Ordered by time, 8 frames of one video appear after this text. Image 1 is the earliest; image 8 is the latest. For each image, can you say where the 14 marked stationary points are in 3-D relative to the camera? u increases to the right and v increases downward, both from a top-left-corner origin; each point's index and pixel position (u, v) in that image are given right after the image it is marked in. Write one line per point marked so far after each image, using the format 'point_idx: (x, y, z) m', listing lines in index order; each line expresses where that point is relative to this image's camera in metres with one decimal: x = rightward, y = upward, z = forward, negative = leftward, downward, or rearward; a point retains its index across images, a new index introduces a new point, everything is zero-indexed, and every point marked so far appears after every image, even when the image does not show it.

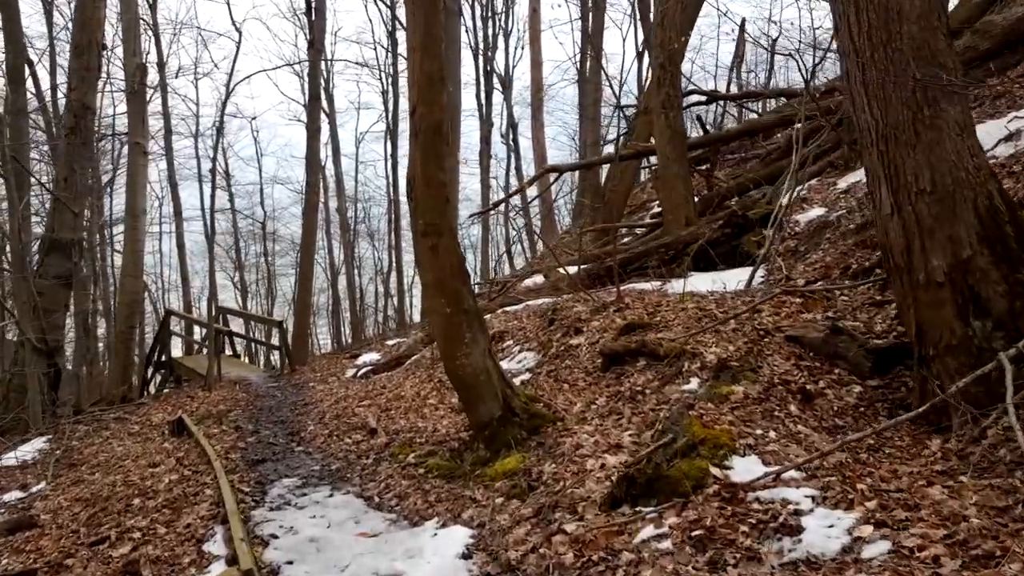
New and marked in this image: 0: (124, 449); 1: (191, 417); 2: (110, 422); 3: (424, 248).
0: (-3.7, -1.6, +8.0) m
1: (-3.5, -1.4, +9.2) m
2: (-4.9, -1.6, +10.2) m
3: (-0.5, +0.2, +4.9) m
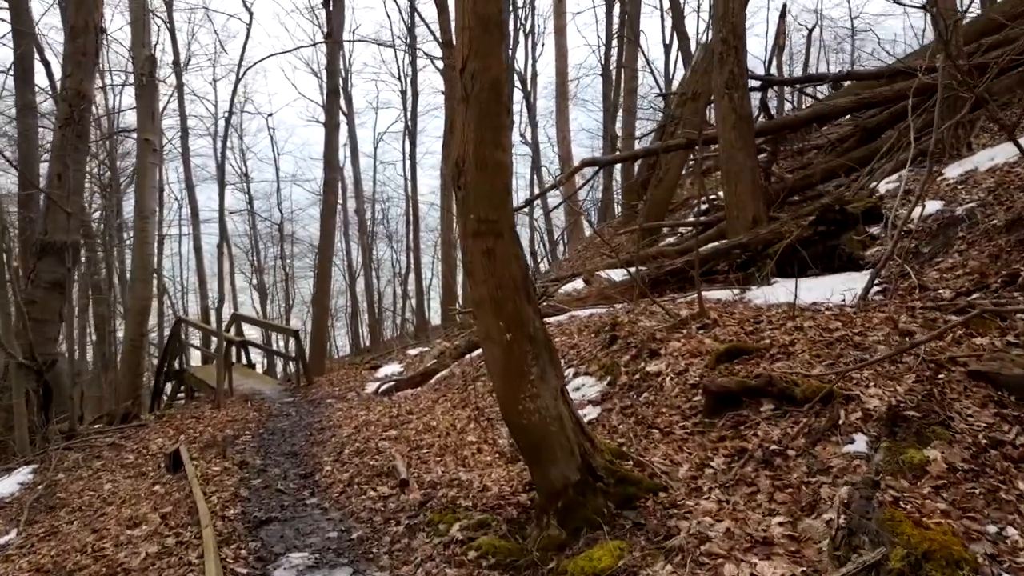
0: (-3.3, -1.7, +6.9) m
1: (-3.1, -1.5, +8.0) m
2: (-4.5, -1.7, +9.1) m
3: (-0.1, +0.2, +3.7) m
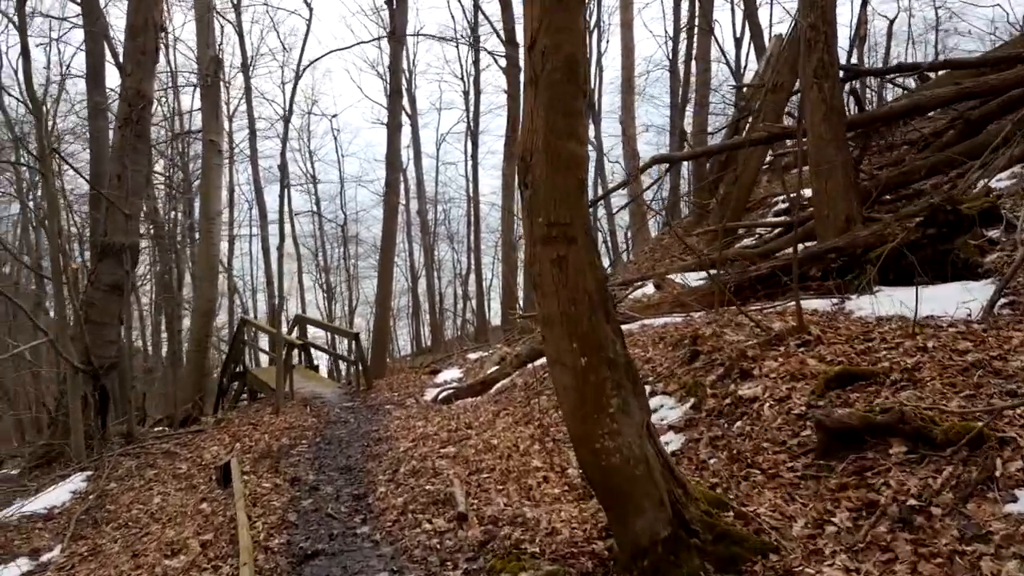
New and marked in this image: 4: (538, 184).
0: (-2.8, -1.7, +6.6) m
1: (-2.5, -1.6, +7.7) m
2: (-3.8, -1.7, +8.8) m
3: (+0.1, +0.1, +3.2) m
4: (+0.1, +0.4, +3.2) m
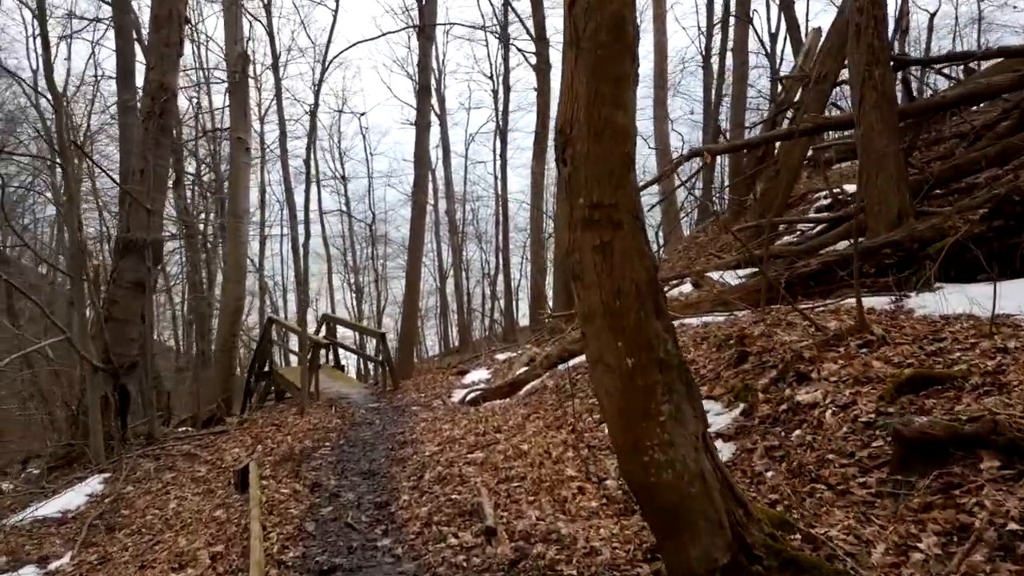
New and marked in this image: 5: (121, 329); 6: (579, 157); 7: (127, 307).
0: (-2.6, -1.7, +6.3) m
1: (-2.2, -1.5, +7.4) m
2: (-3.4, -1.7, +8.6) m
3: (+0.3, +0.1, +2.8) m
4: (+0.2, +0.4, +2.8) m
5: (-4.5, -0.5, +9.4) m
6: (+0.2, +0.5, +2.8) m
7: (-4.4, -0.2, +9.5) m
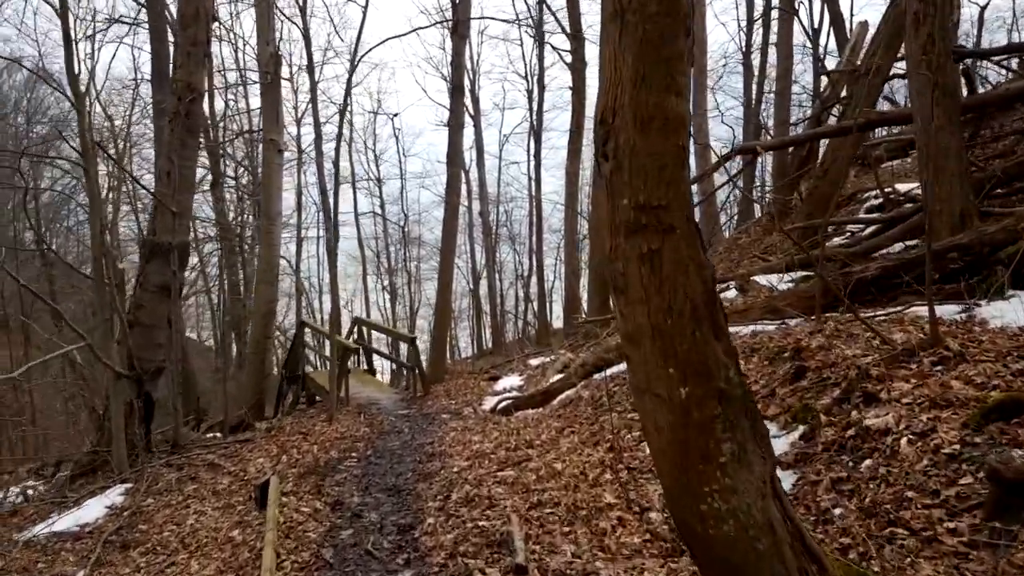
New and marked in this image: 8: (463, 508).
0: (-2.3, -1.7, +6.1) m
1: (-1.9, -1.6, +7.1) m
2: (-3.1, -1.7, +8.4) m
3: (+0.4, +0.1, +2.4) m
4: (+0.3, +0.4, +2.4) m
5: (-4.1, -0.5, +9.2) m
6: (+0.3, +0.4, +2.4) m
7: (-4.0, -0.3, +9.3) m
8: (-0.3, -1.4, +5.1) m
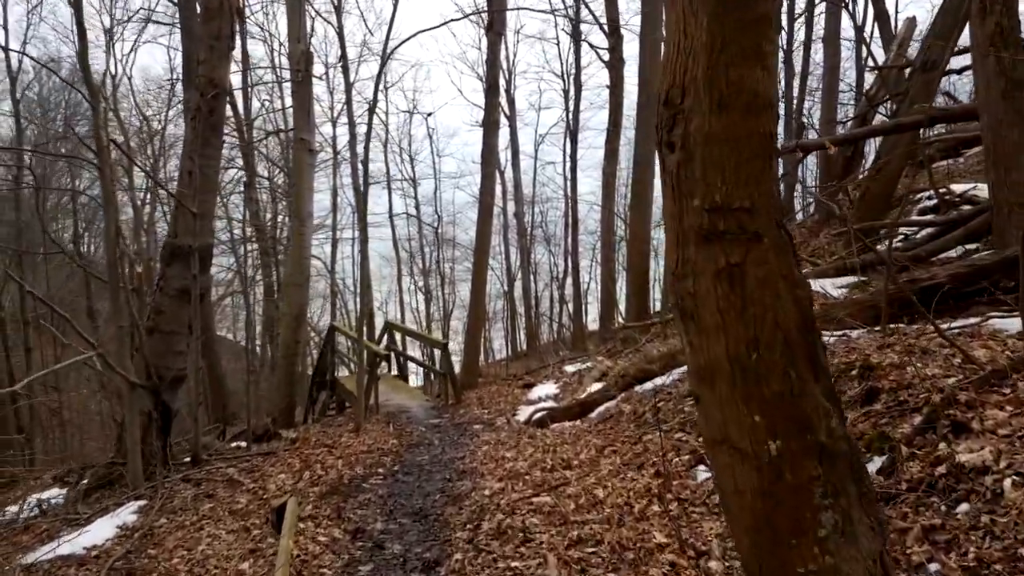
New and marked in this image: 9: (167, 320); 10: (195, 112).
0: (-2.1, -1.8, +5.6) m
1: (-1.6, -1.6, +6.7) m
2: (-2.8, -1.8, +8.0) m
3: (+0.5, 0.0, +1.9) m
4: (+0.4, +0.3, +1.9) m
5: (-3.7, -0.6, +8.9) m
6: (+0.4, +0.4, +1.9) m
7: (-3.7, -0.3, +8.9) m
8: (-0.1, -1.4, +4.6) m
9: (-3.7, -0.3, +8.9) m
10: (-3.5, +1.9, +9.0) m
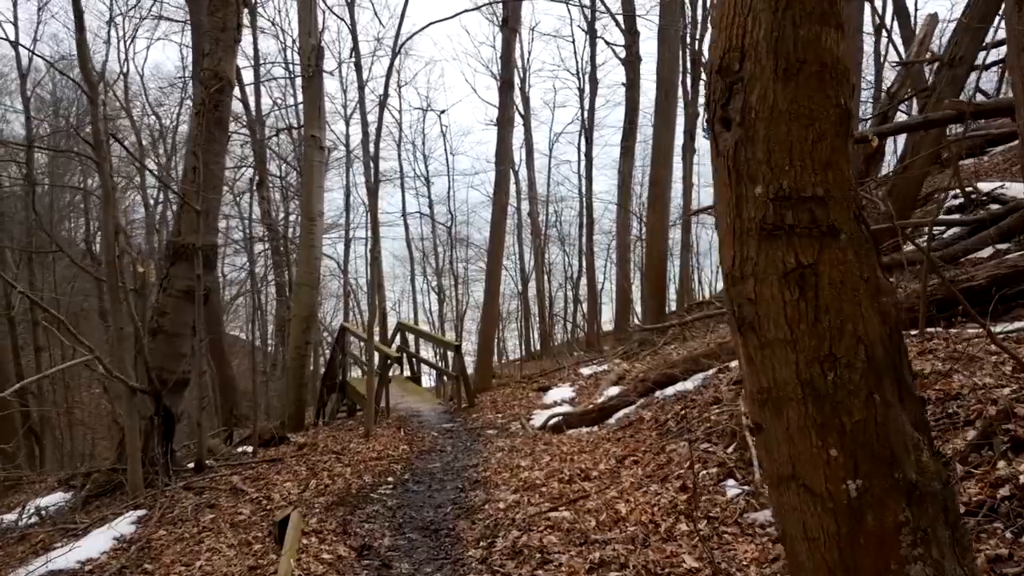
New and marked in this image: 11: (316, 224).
0: (-2.0, -1.8, +5.3) m
1: (-1.5, -1.7, +6.4) m
2: (-2.6, -1.8, +7.7) m
3: (+0.5, 0.0, +1.5) m
4: (+0.5, +0.3, +1.6) m
5: (-3.6, -0.6, +8.6) m
6: (+0.5, +0.3, +1.6) m
7: (-3.5, -0.3, +8.7) m
8: (0.0, -1.4, +4.3) m
9: (-3.6, -0.3, +8.6) m
10: (-3.3, +1.9, +8.7) m
11: (-3.1, +1.0, +12.9) m
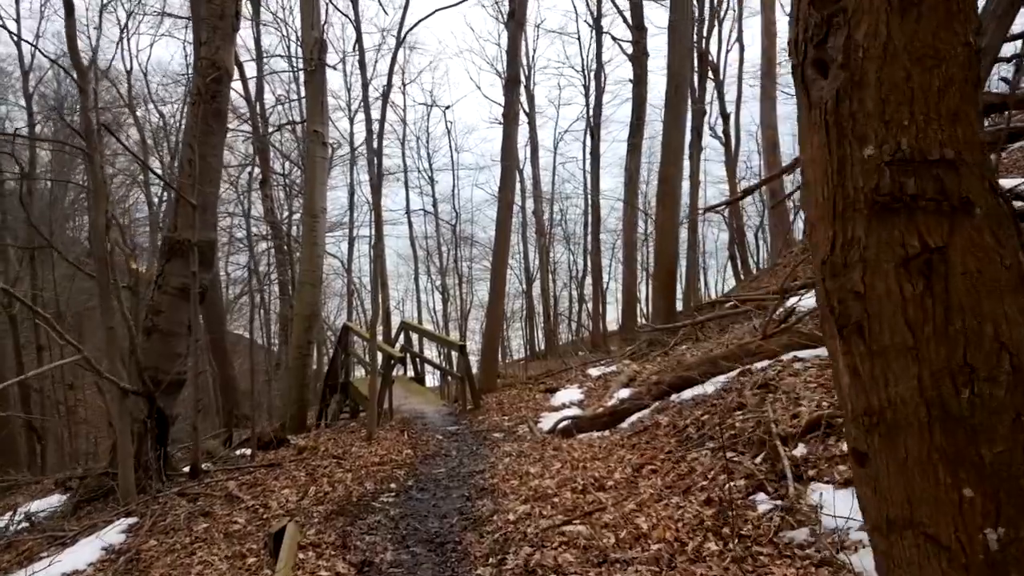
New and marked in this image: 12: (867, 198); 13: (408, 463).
0: (-1.9, -1.8, +5.0) m
1: (-1.4, -1.6, +6.1) m
2: (-2.5, -1.8, +7.4) m
3: (+0.6, 0.0, +1.2) m
4: (+0.5, +0.3, +1.2) m
5: (-3.5, -0.6, +8.3) m
6: (+0.5, +0.4, +1.2) m
7: (-3.4, -0.3, +8.3) m
8: (0.0, -1.4, +3.9) m
9: (-3.5, -0.3, +8.3) m
10: (-3.2, +1.9, +8.4) m
11: (-3.0, +1.0, +12.6) m
12: (+0.5, +0.1, +1.2) m
13: (-1.0, -1.7, +7.8) m
